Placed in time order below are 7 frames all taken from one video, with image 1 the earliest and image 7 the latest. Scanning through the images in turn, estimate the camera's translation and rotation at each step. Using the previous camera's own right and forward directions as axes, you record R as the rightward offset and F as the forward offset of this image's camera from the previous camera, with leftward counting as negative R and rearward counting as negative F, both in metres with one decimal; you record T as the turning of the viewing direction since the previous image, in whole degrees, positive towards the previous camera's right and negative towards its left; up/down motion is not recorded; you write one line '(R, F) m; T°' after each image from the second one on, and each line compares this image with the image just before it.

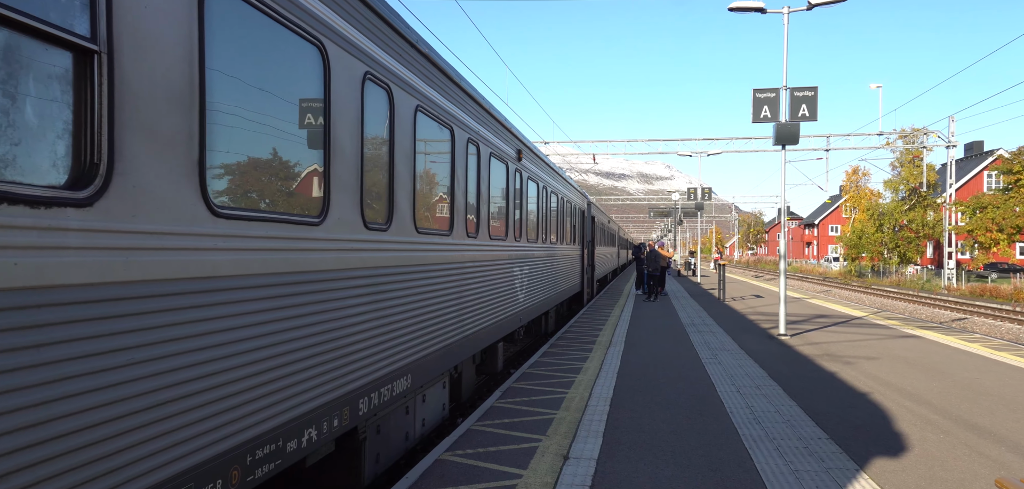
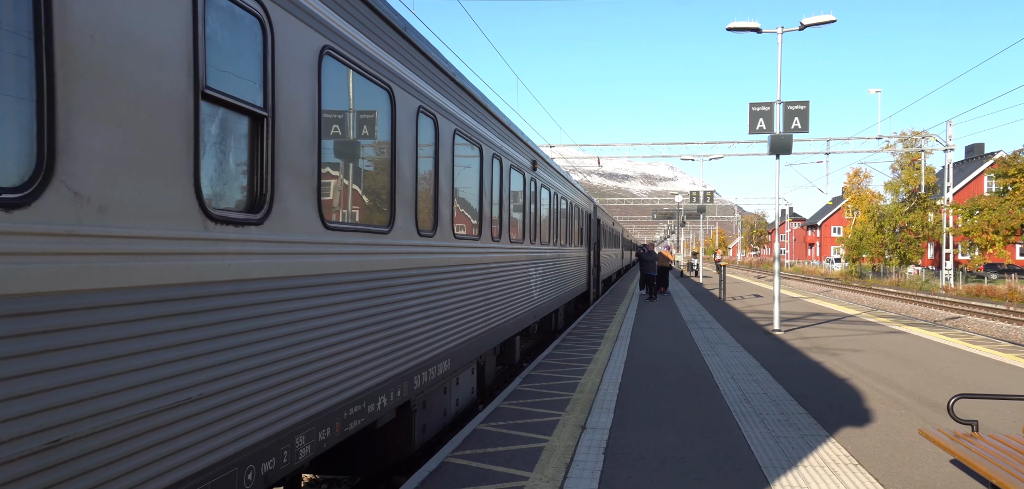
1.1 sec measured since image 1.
(-0.2, -0.9) m; 0°
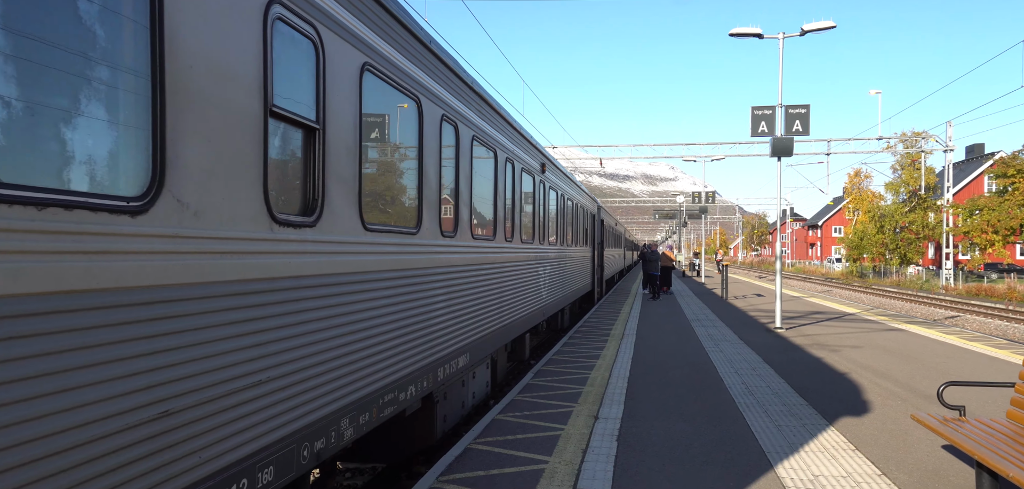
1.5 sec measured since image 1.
(-0.2, -0.3) m; 0°
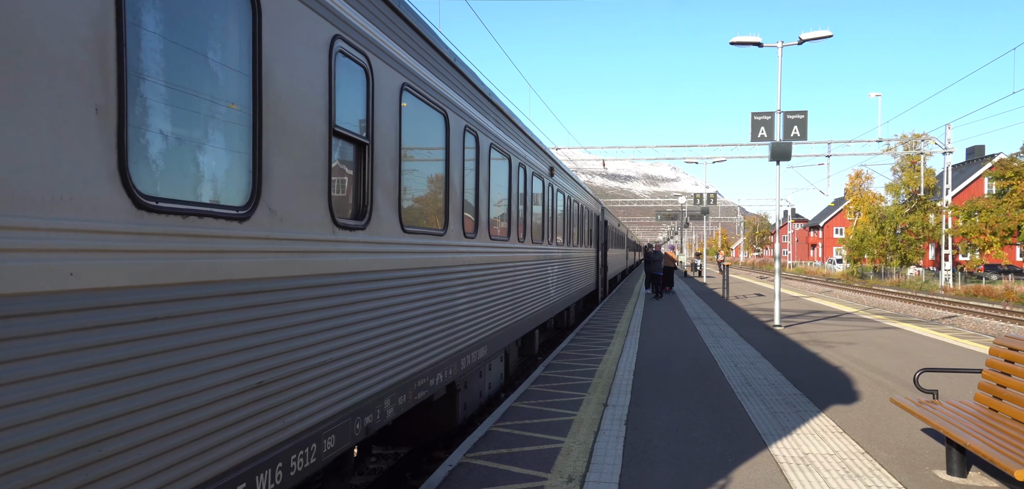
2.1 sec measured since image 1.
(-0.2, -0.5) m; 0°
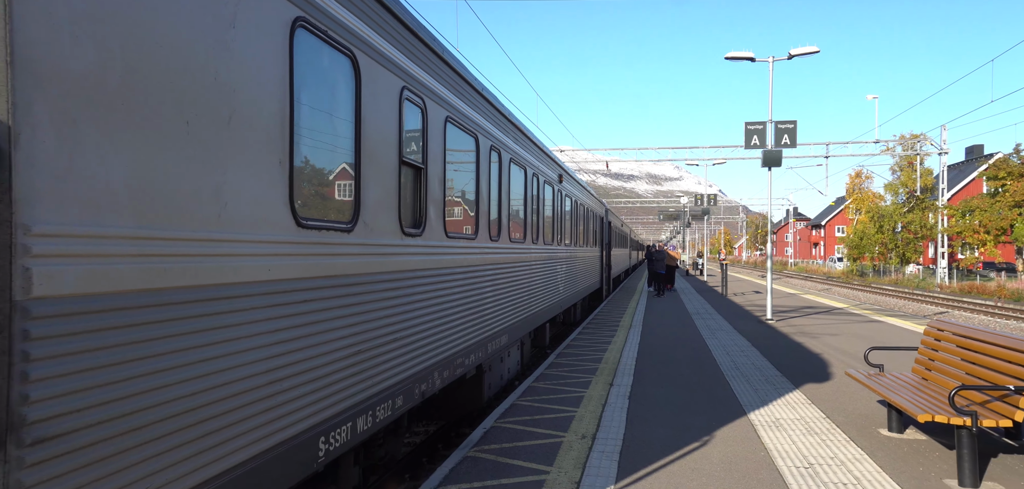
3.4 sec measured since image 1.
(-0.2, -1.0) m; 0°
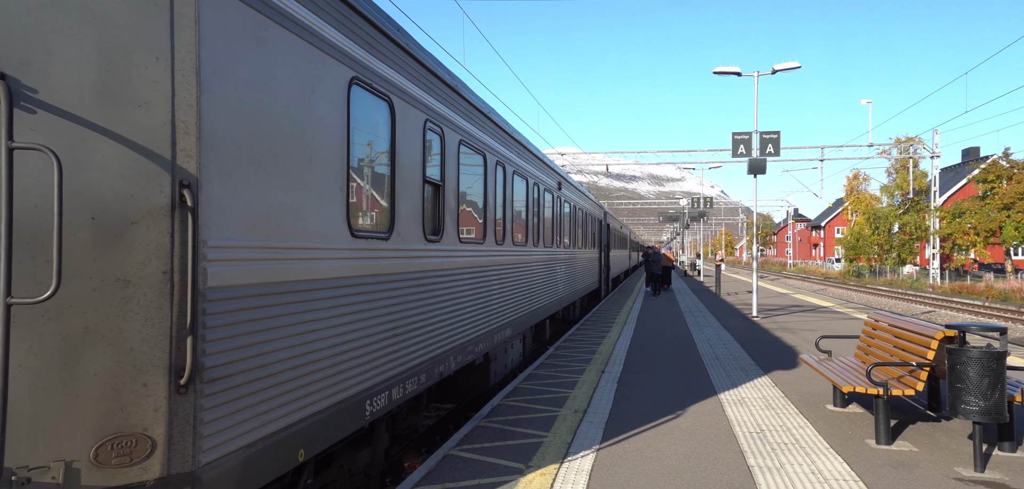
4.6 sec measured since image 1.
(0.0, -1.0) m; 0°
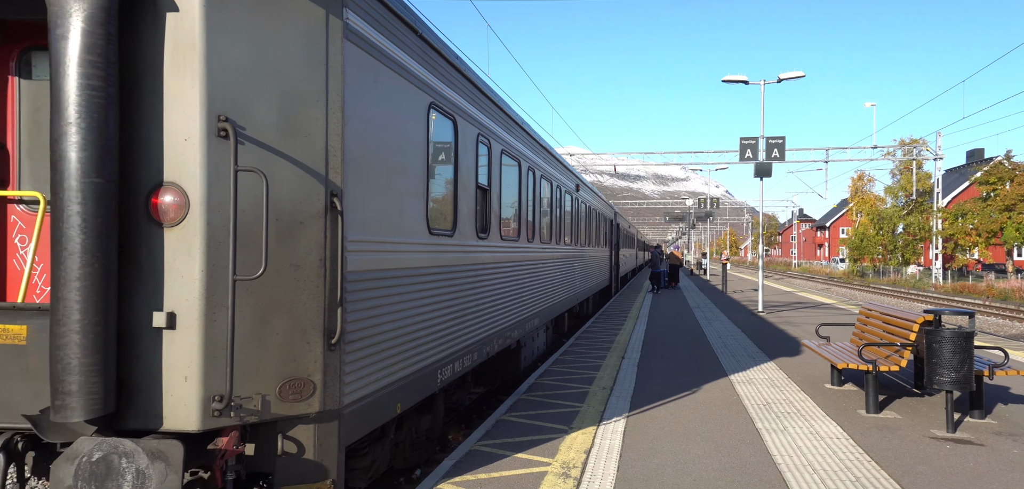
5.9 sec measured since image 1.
(-0.4, -0.9) m; 0°
